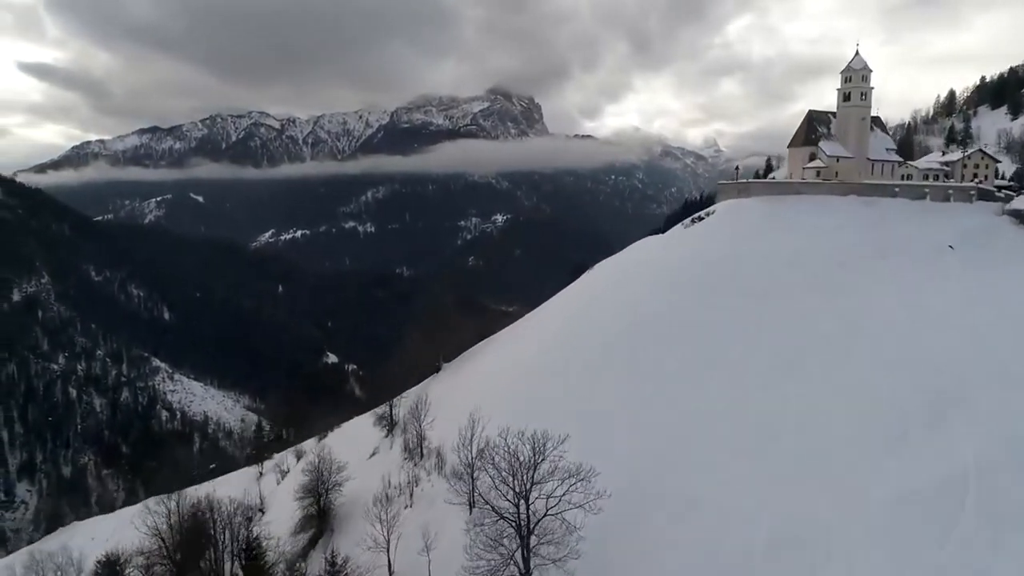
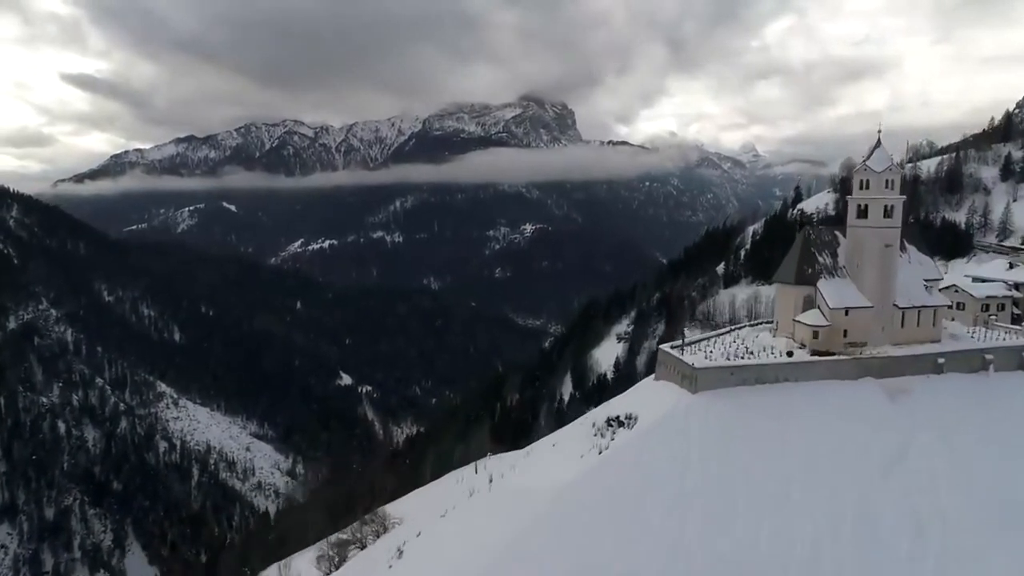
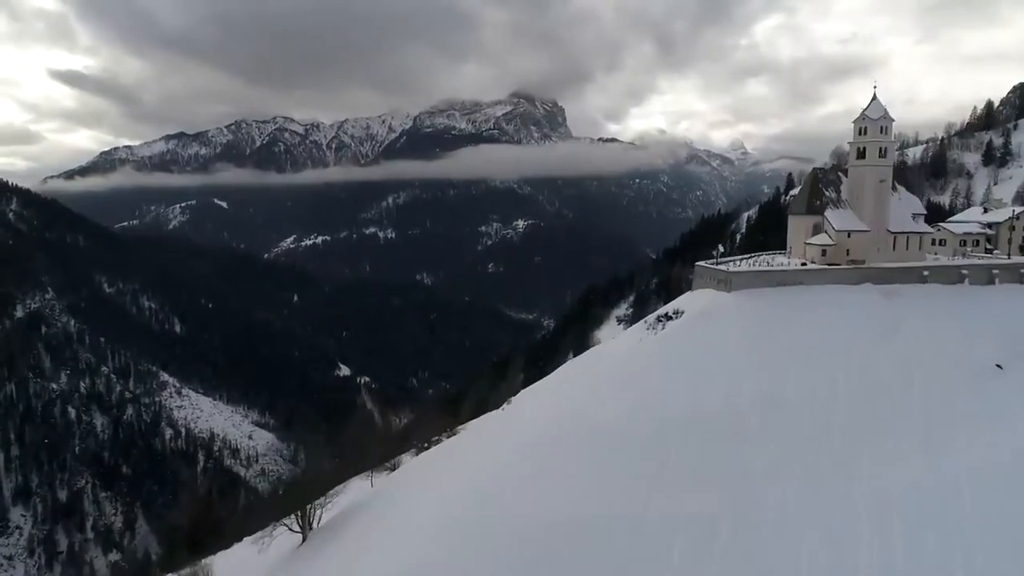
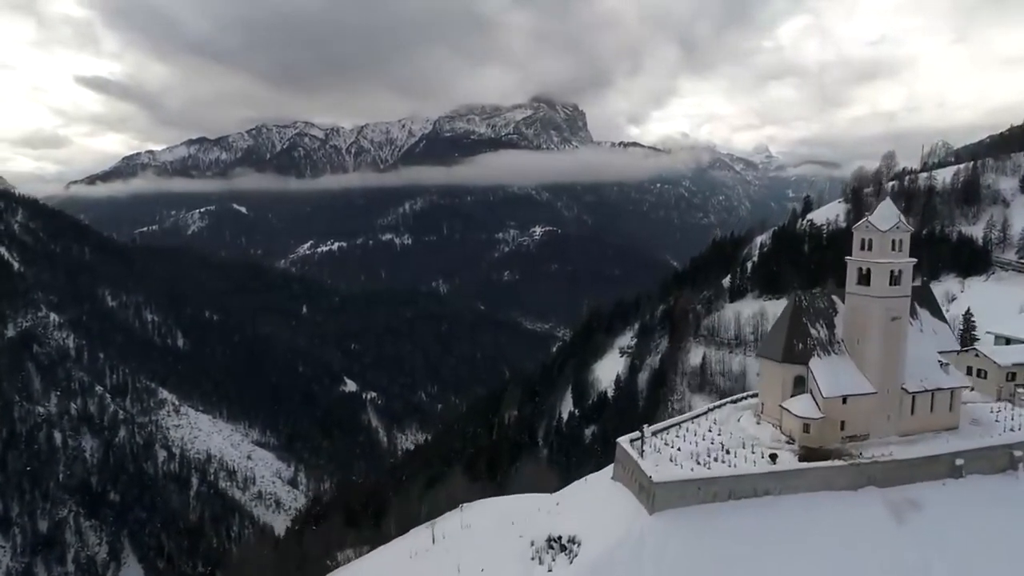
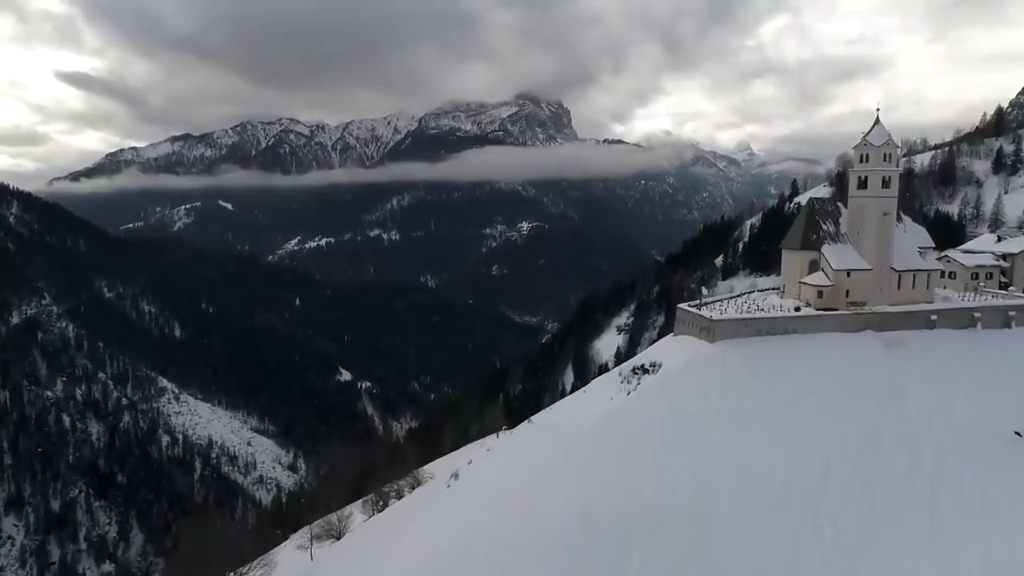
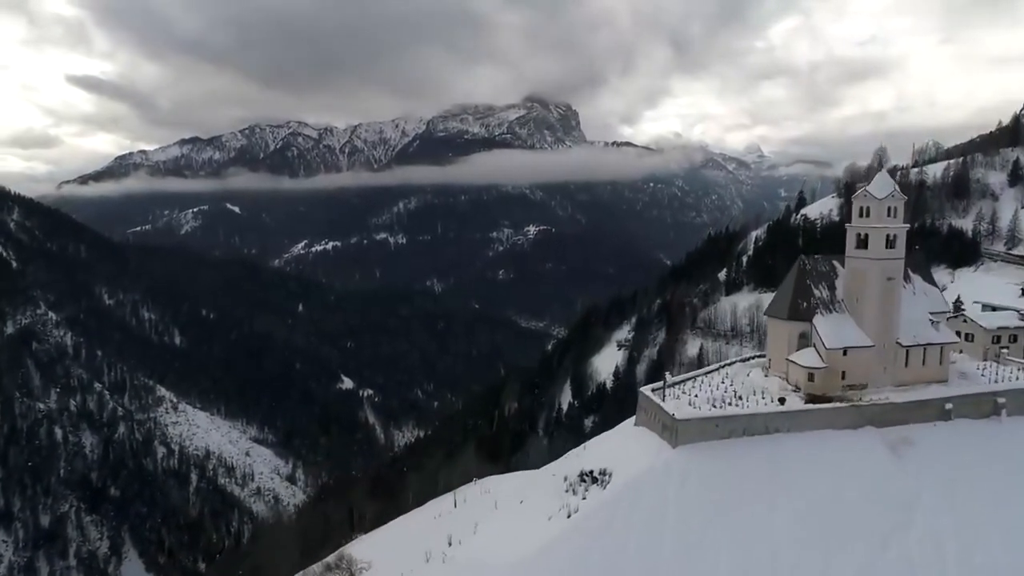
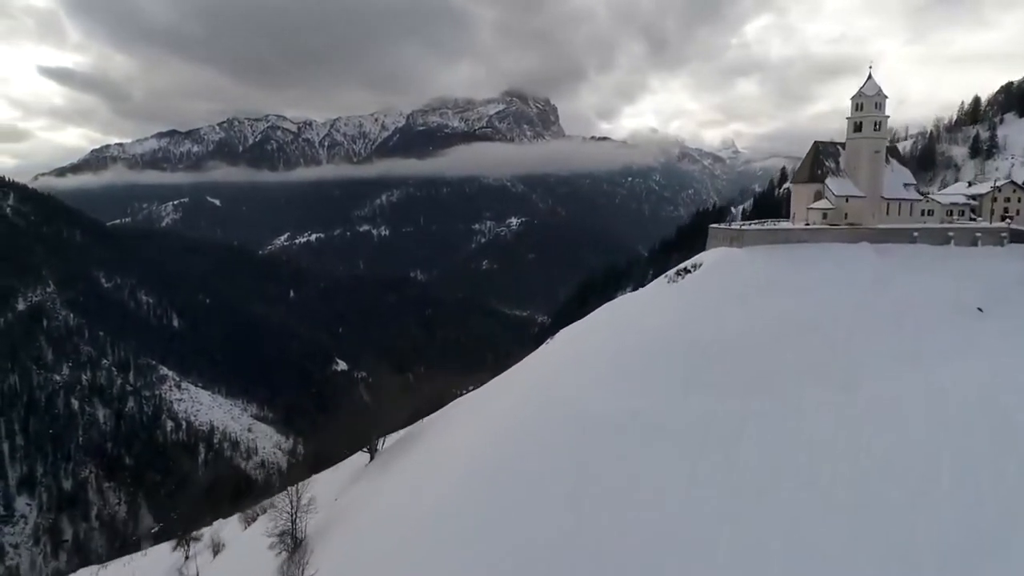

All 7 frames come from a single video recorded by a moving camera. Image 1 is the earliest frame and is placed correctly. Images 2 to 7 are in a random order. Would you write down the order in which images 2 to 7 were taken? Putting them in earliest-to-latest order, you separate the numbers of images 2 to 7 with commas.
7, 3, 5, 2, 6, 4
